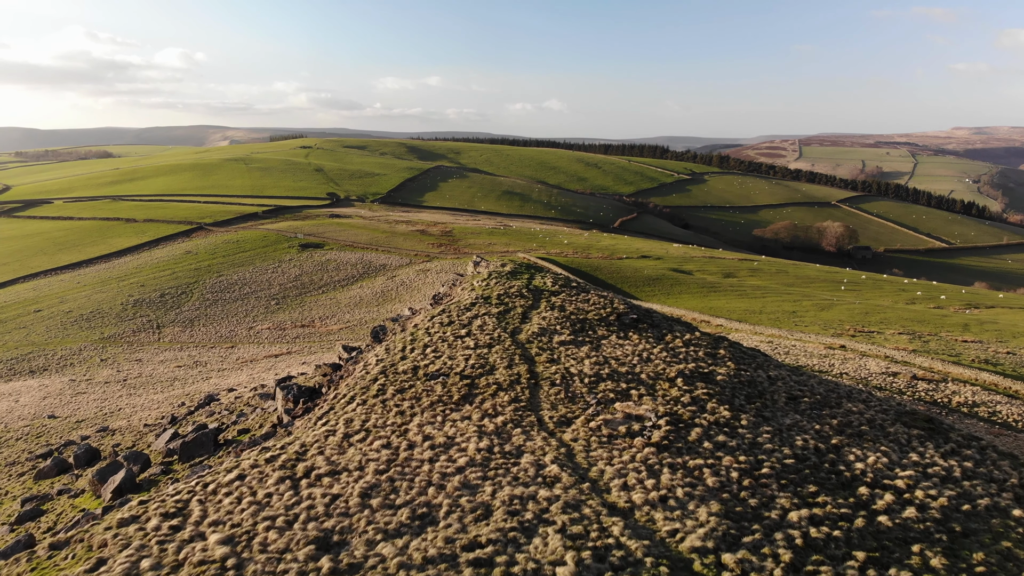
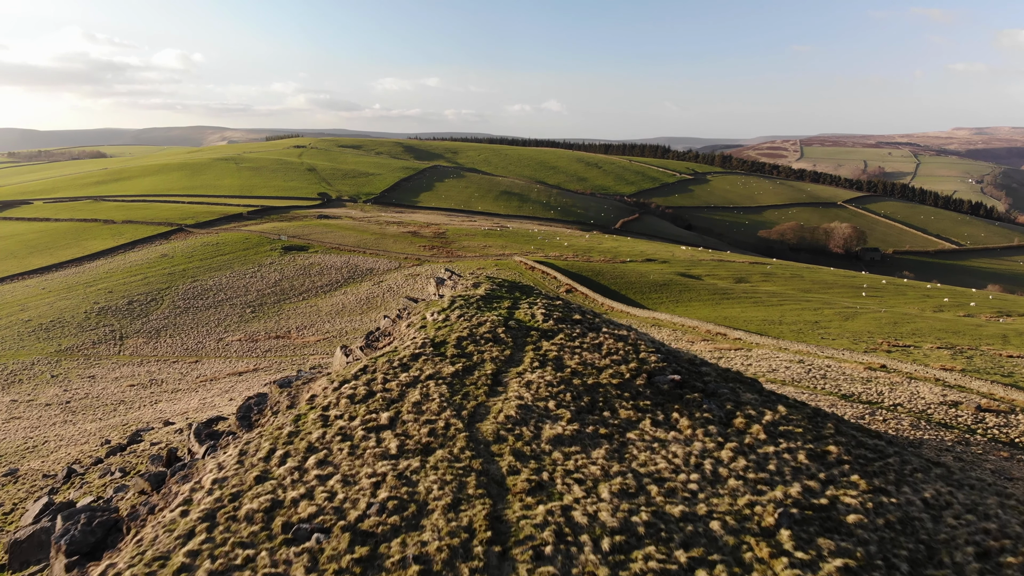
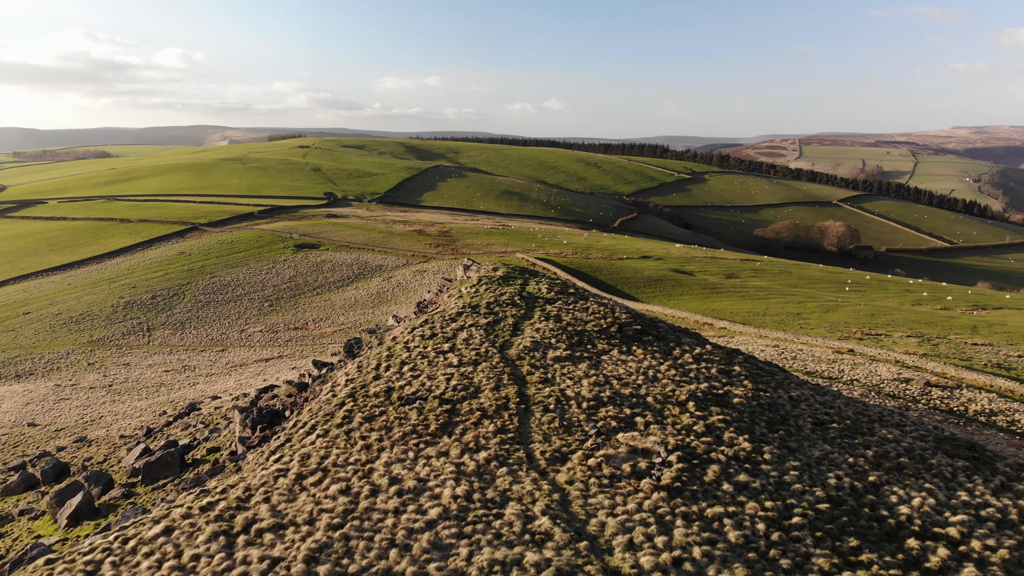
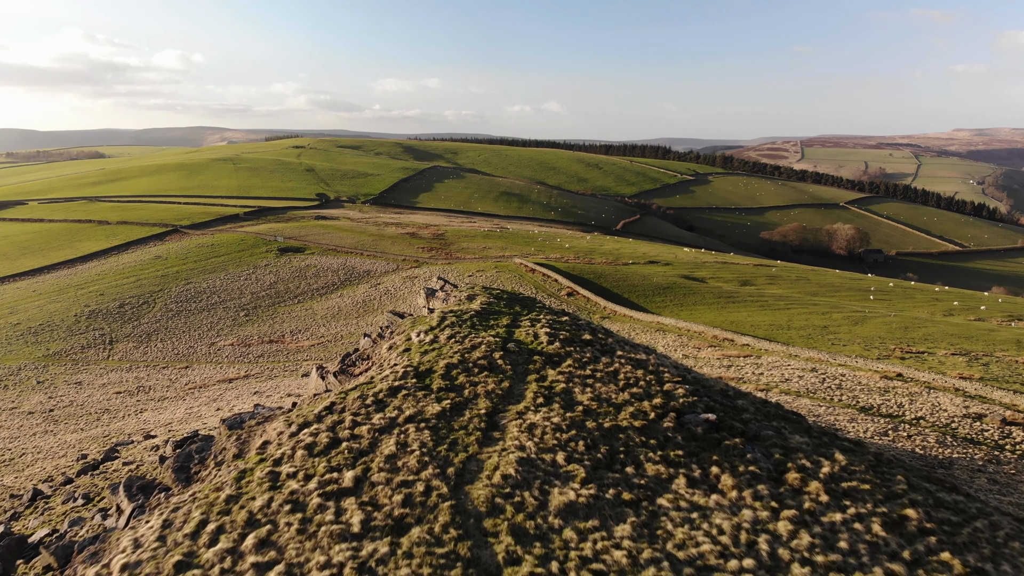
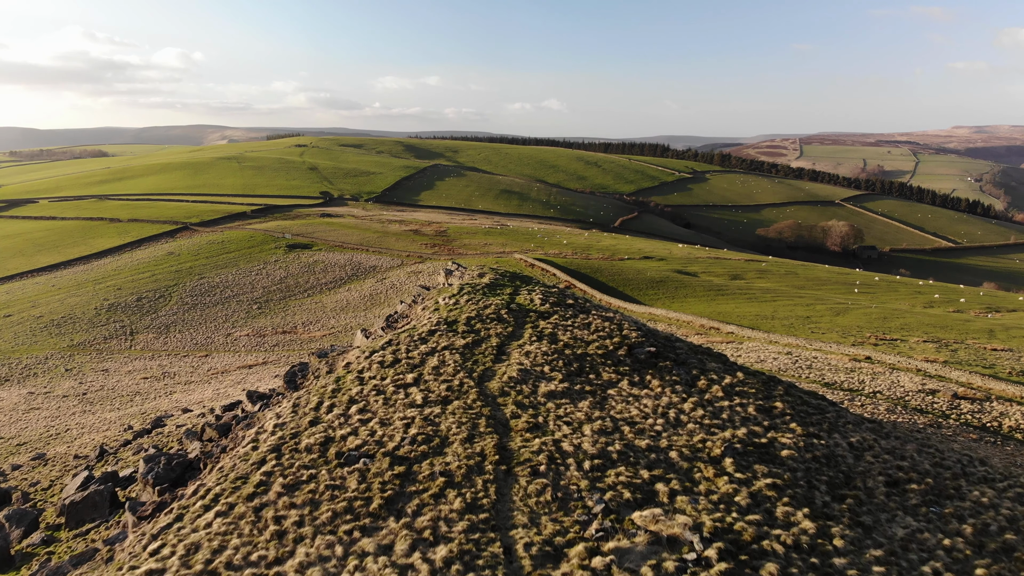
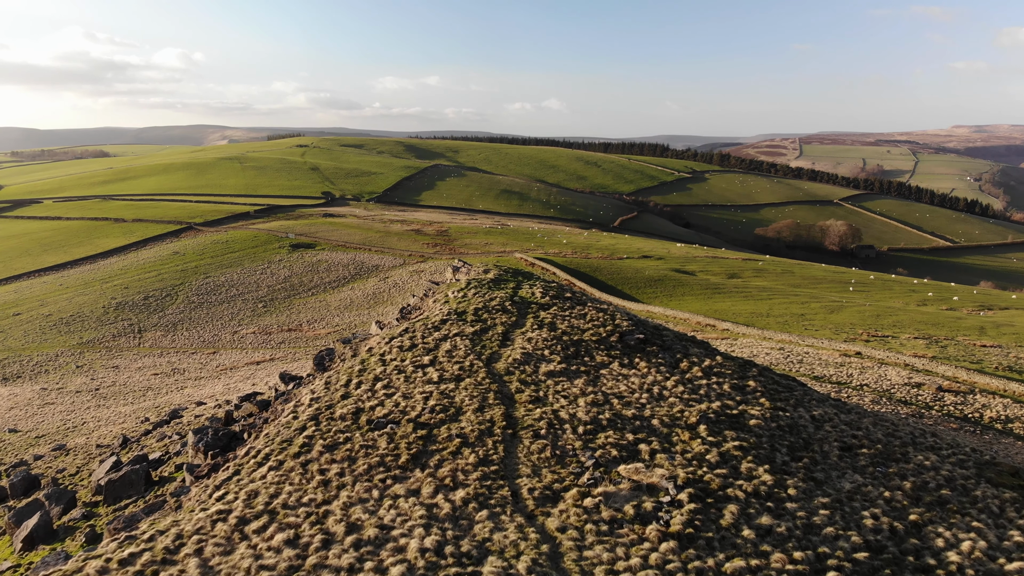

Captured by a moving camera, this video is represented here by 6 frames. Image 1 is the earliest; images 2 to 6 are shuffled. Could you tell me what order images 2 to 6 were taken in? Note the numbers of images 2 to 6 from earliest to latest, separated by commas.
3, 6, 5, 2, 4
